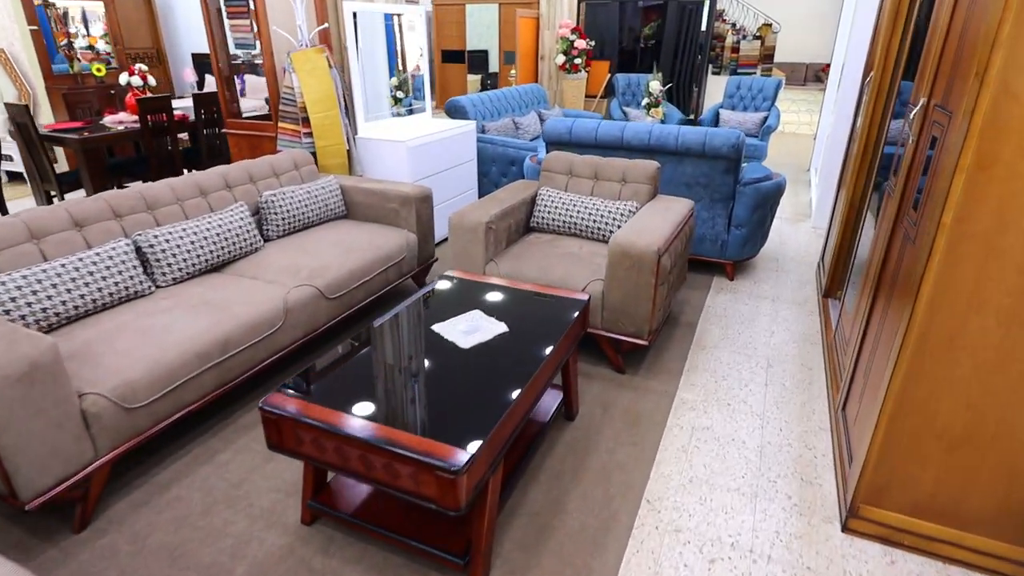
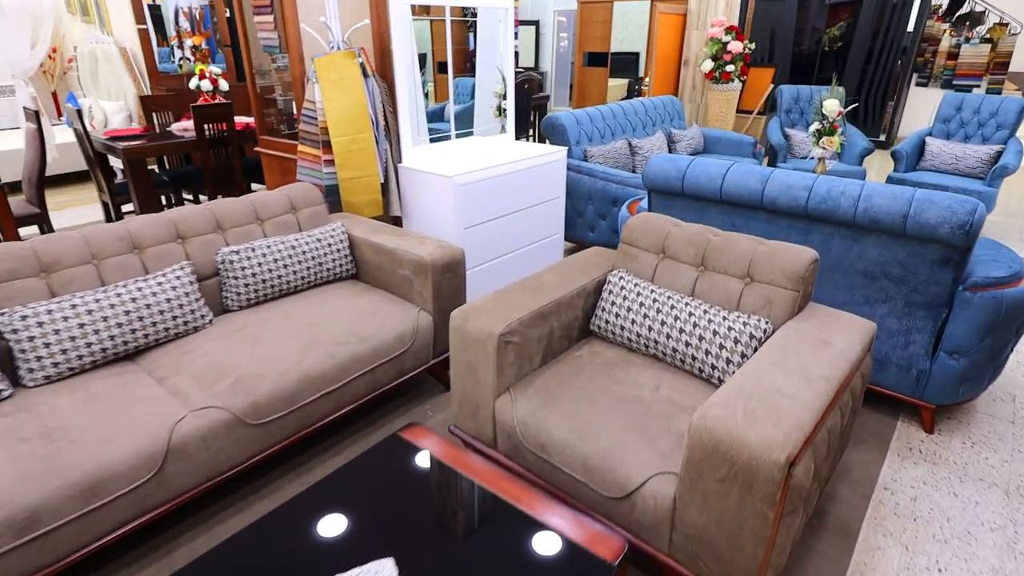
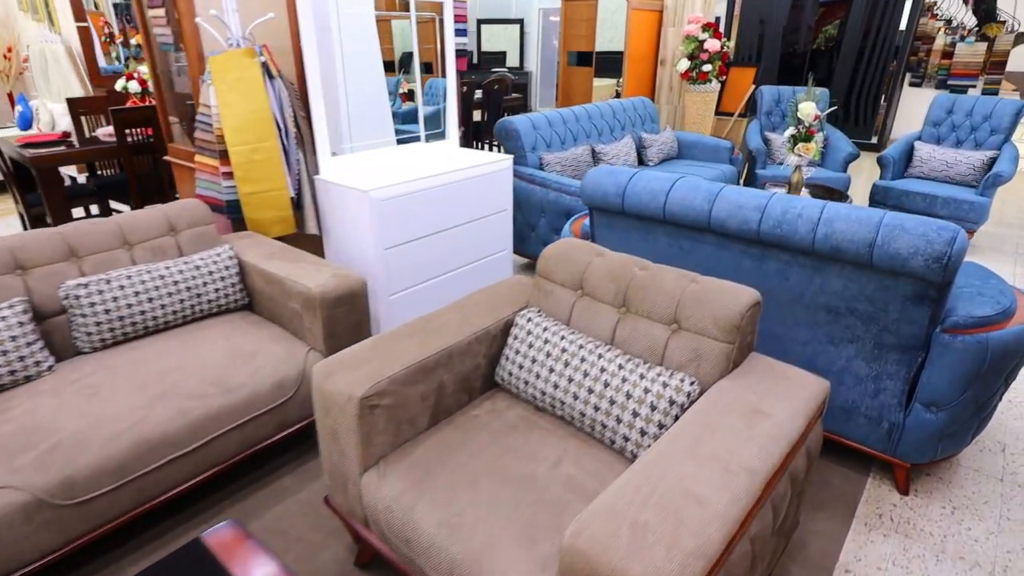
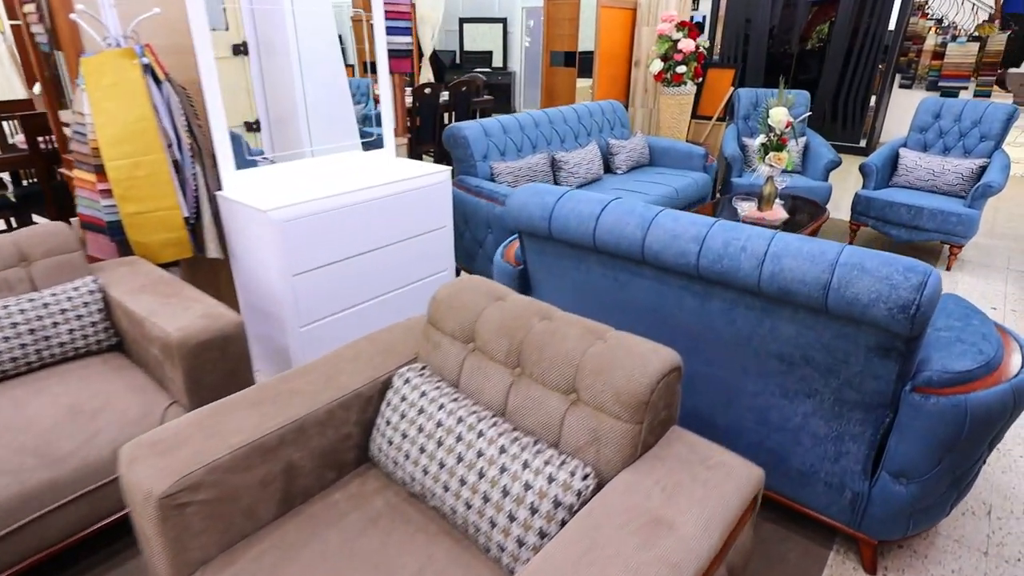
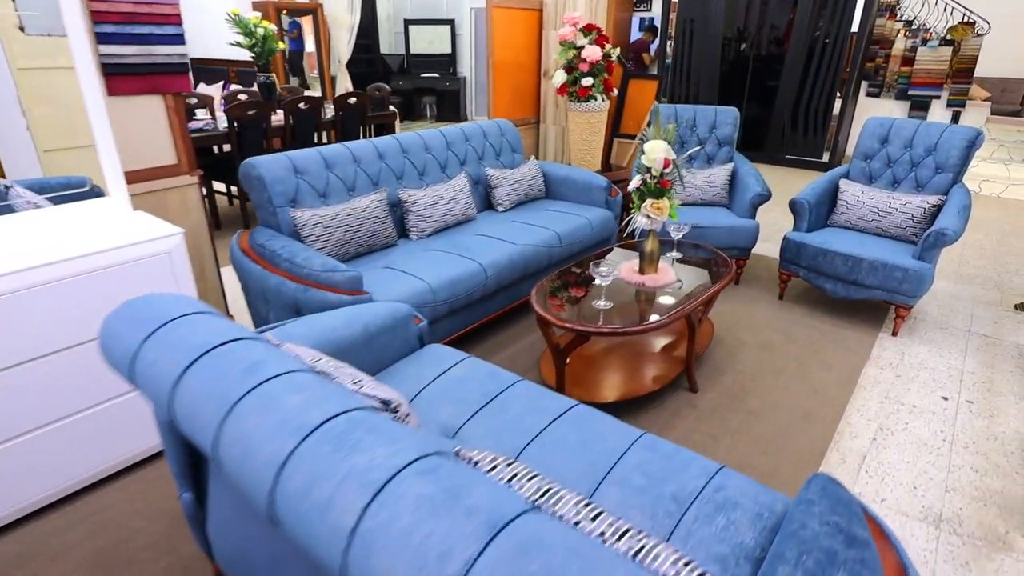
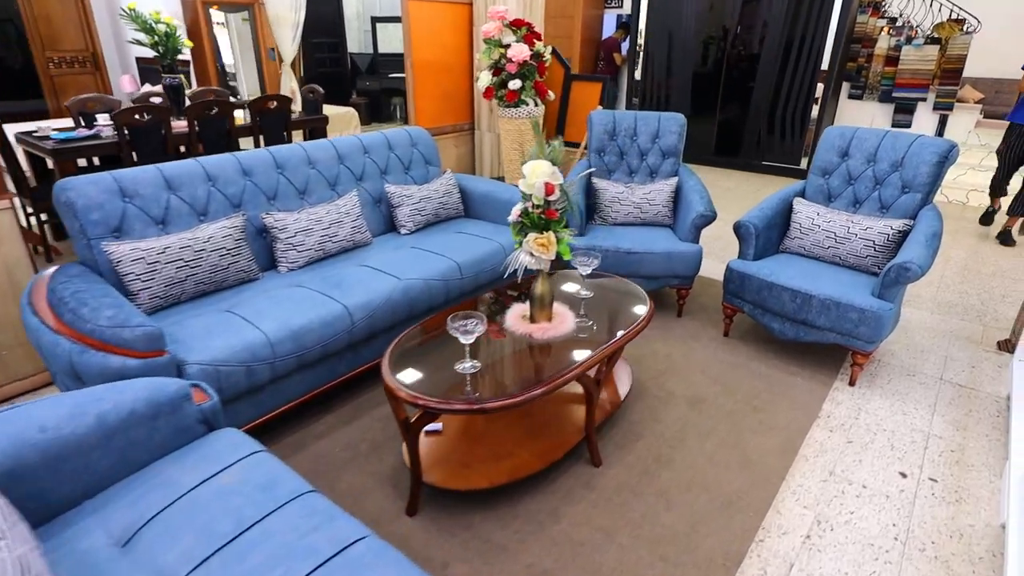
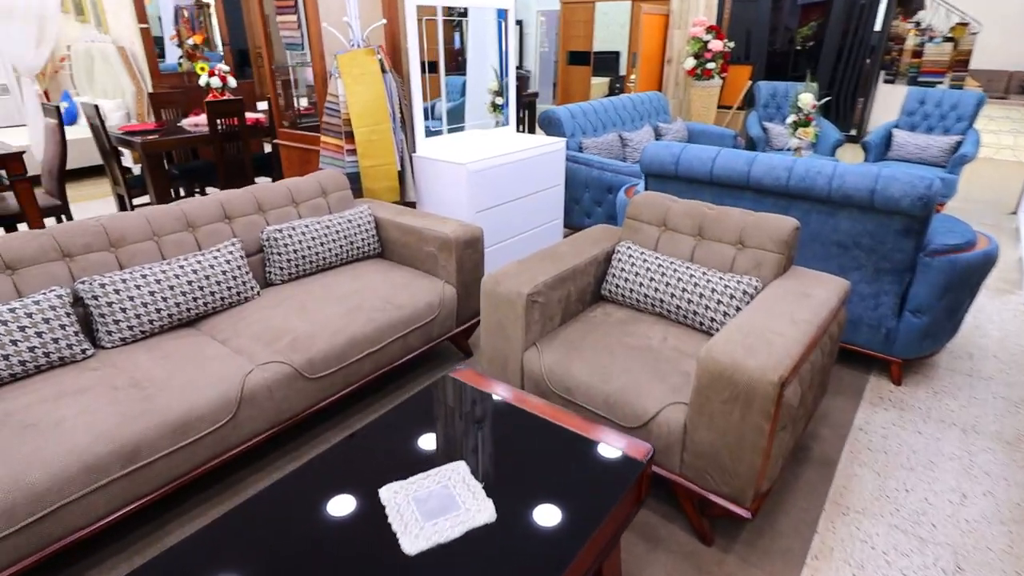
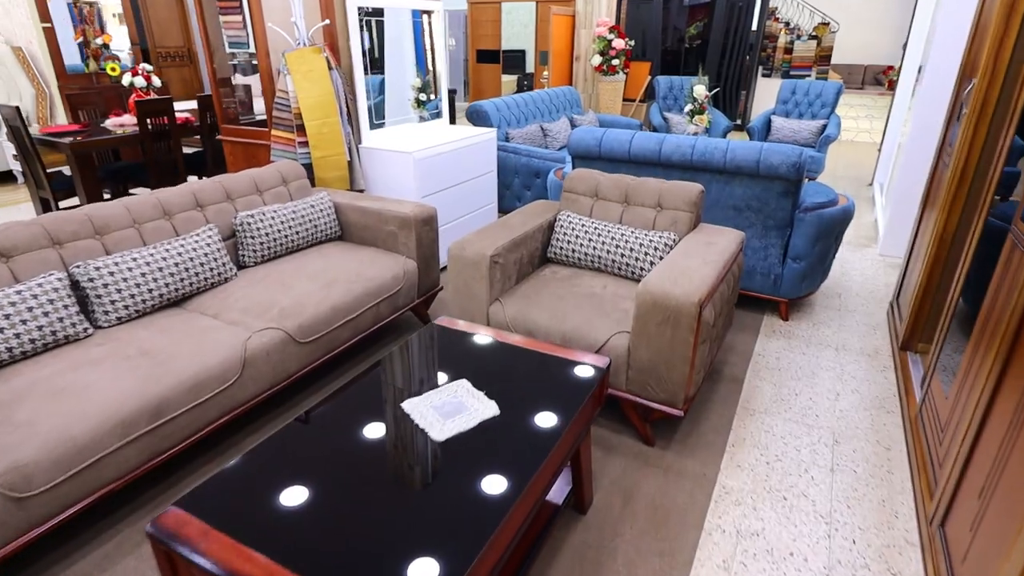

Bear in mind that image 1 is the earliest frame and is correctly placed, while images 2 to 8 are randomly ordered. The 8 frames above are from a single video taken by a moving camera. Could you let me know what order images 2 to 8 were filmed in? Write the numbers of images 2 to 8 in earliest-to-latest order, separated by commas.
8, 7, 2, 3, 4, 5, 6
